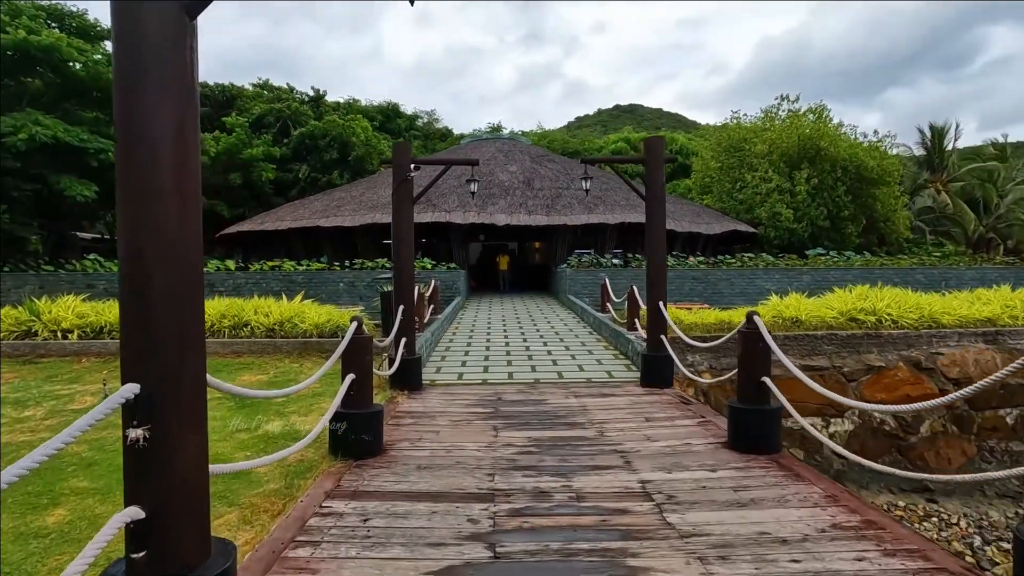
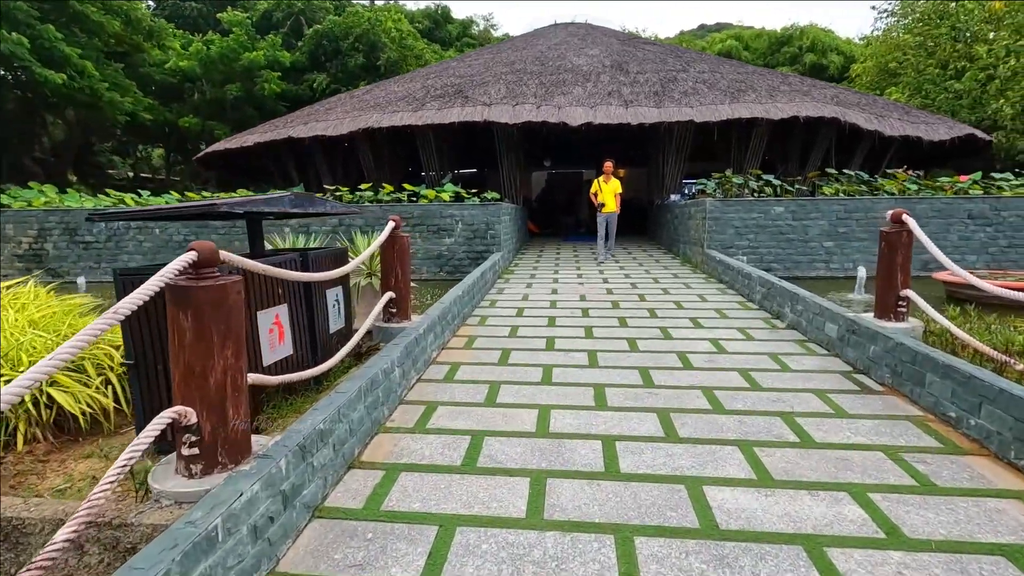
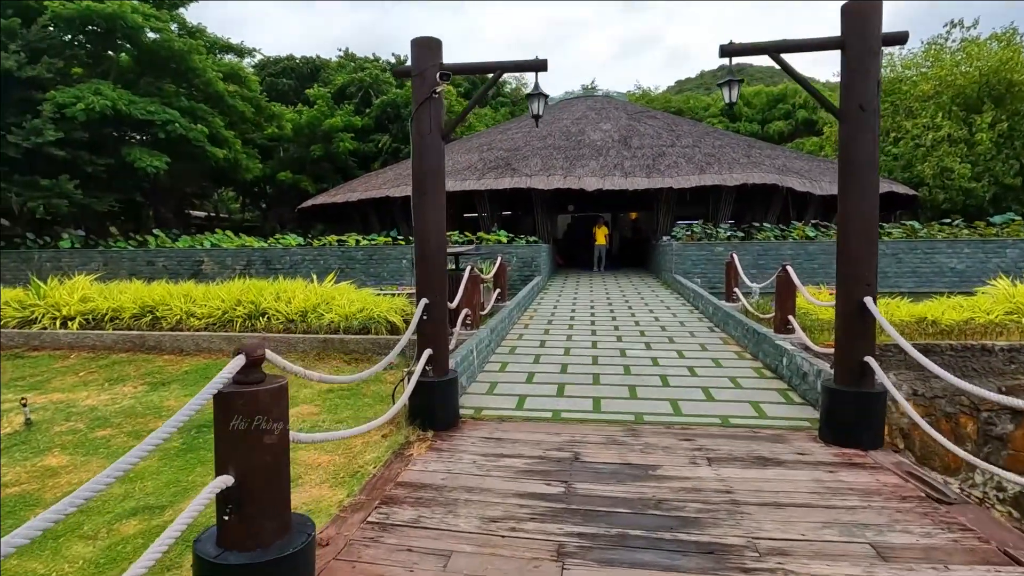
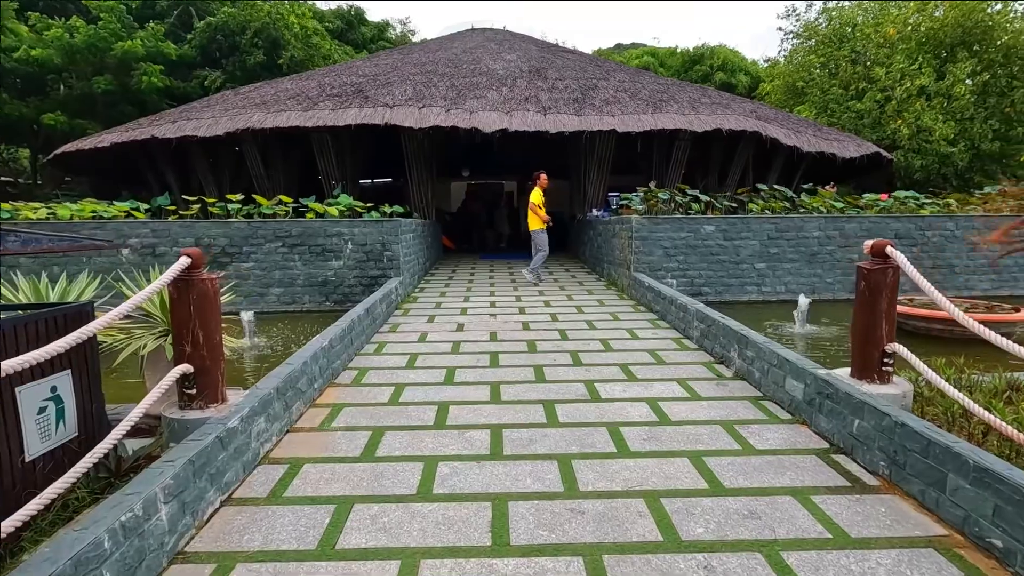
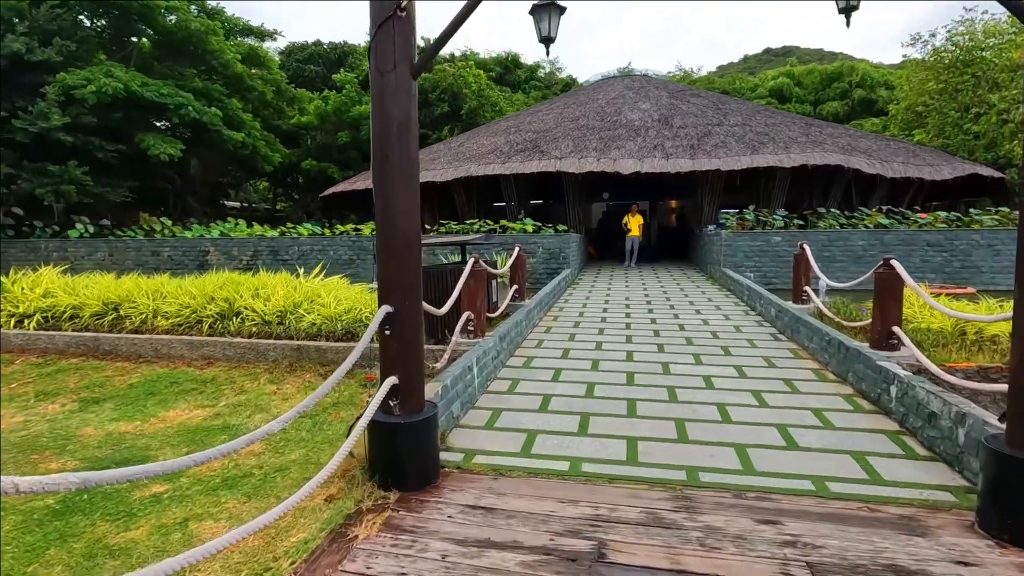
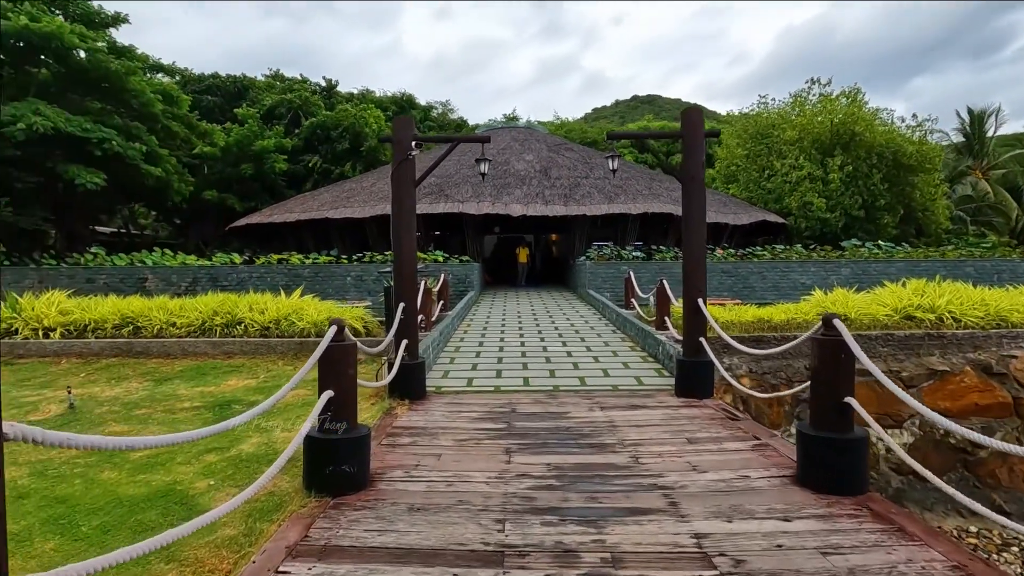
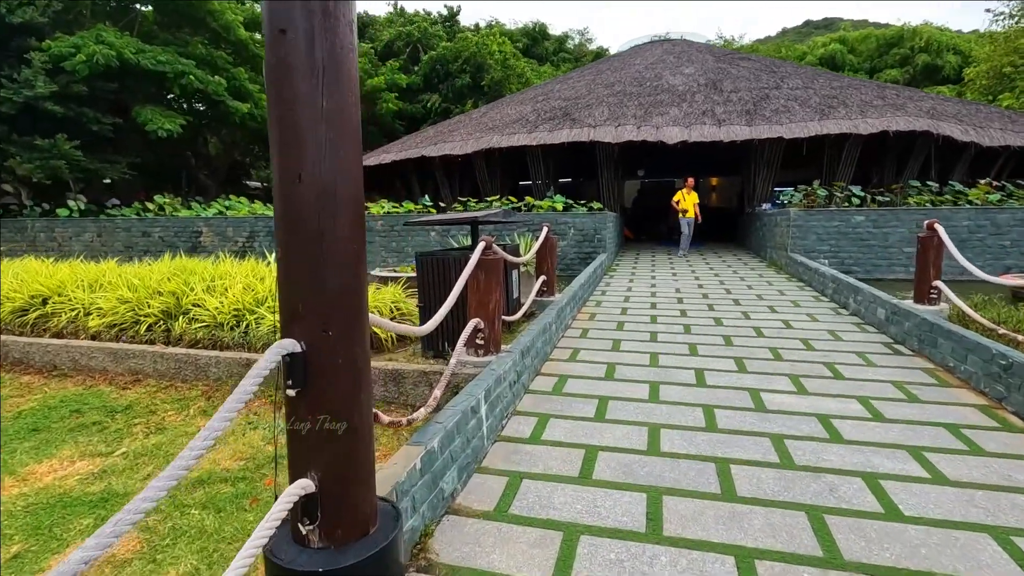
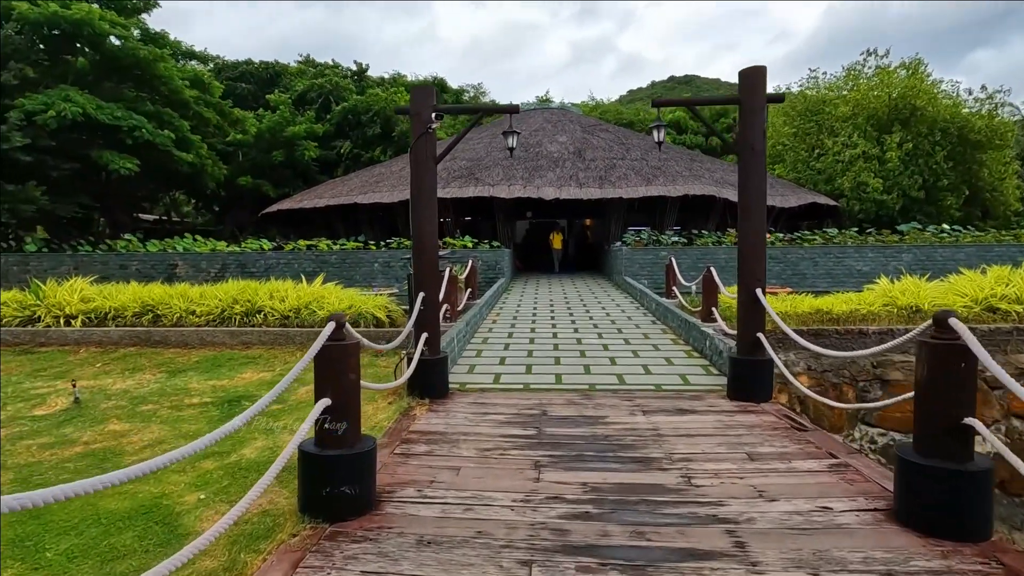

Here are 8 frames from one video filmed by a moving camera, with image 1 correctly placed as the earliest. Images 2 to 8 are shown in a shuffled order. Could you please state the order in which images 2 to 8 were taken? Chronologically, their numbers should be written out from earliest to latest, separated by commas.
6, 8, 3, 5, 7, 2, 4
